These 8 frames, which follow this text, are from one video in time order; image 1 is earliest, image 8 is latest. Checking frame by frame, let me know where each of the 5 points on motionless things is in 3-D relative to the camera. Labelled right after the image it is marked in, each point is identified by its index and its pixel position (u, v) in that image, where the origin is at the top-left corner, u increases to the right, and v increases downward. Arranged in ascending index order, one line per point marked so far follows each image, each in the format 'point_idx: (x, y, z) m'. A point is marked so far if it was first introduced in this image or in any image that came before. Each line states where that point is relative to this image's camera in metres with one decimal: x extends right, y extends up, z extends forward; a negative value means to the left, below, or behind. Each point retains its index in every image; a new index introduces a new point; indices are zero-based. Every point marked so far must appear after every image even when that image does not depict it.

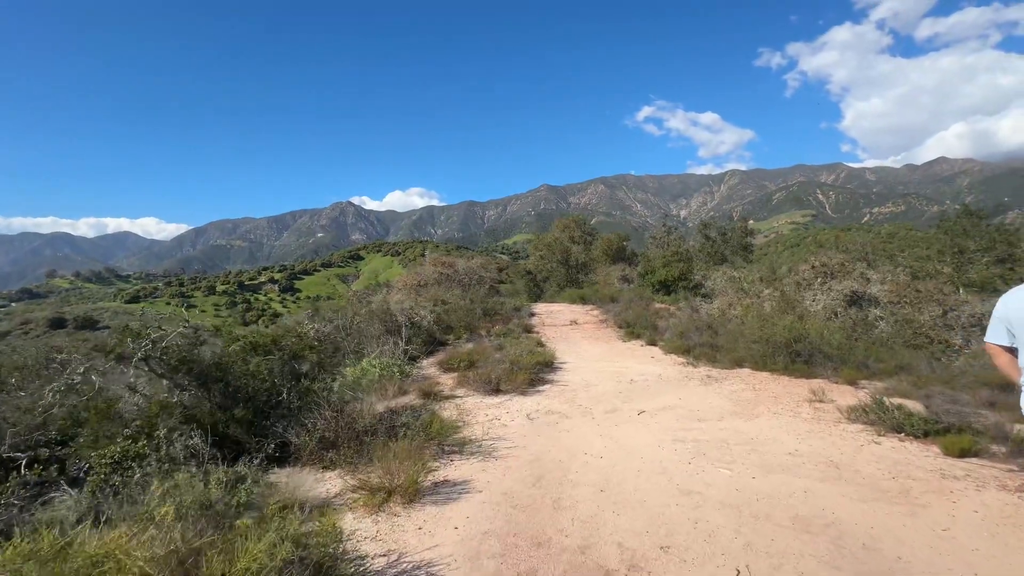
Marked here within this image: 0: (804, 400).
0: (+6.1, -2.3, +10.1) m
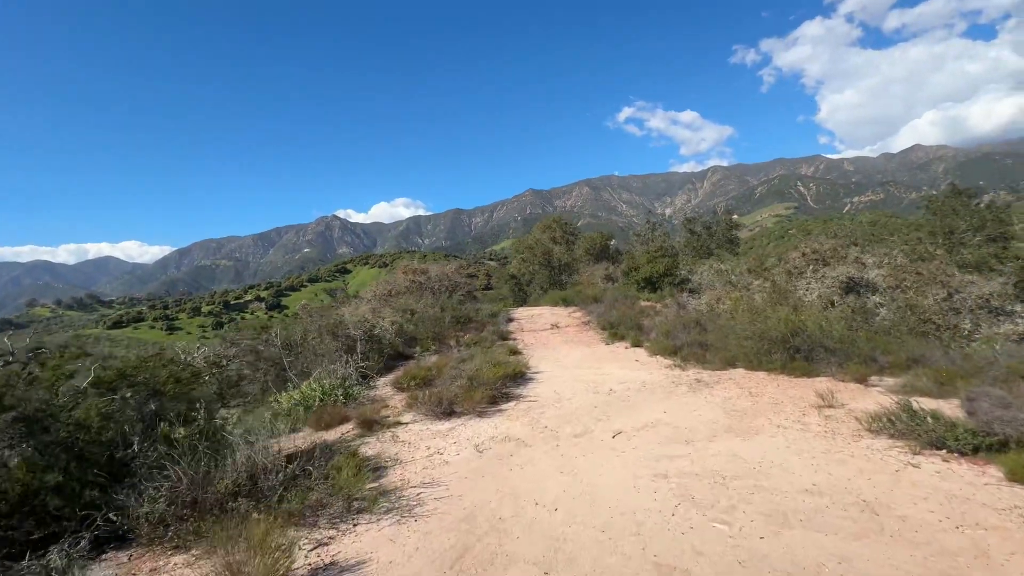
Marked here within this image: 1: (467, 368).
0: (+5.2, -2.1, +8.5) m
1: (-1.2, -2.0, +12.3) m
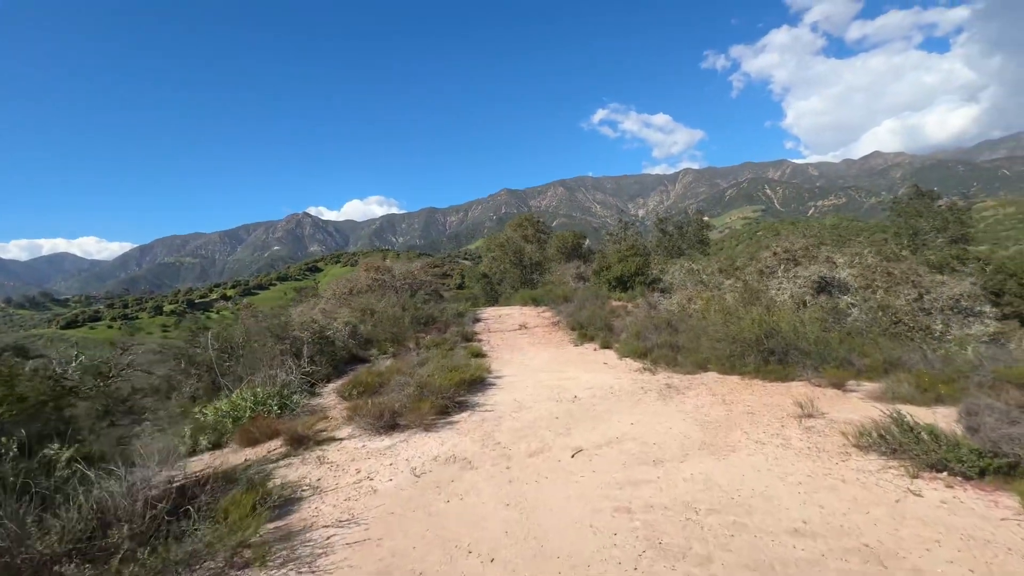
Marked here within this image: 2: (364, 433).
0: (+4.4, -2.1, +7.8) m
1: (-2.2, -2.0, +11.2) m
2: (-2.5, -2.4, +8.1) m
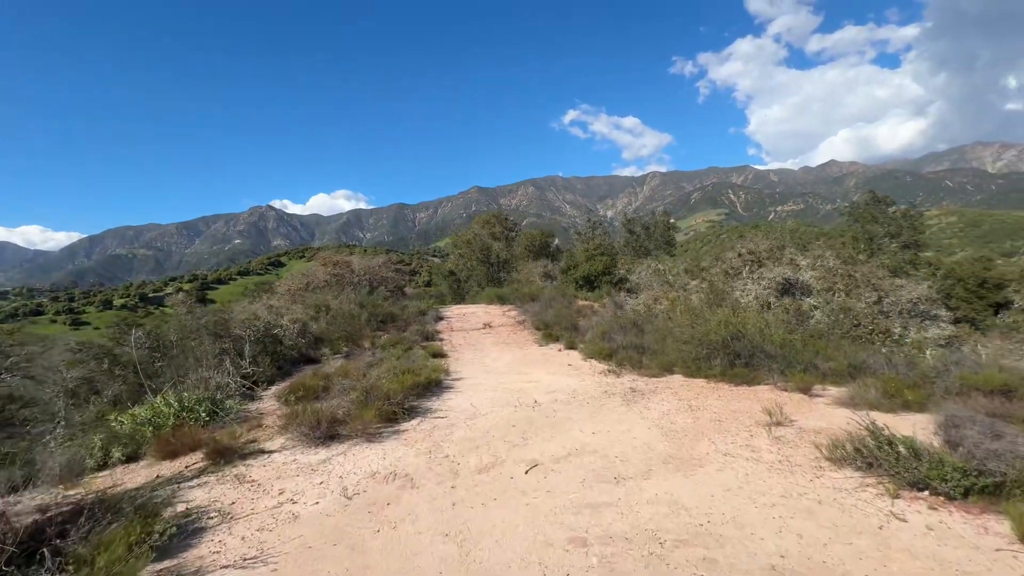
0: (+3.7, -2.1, +7.4) m
1: (-3.1, -1.9, +10.4) m
2: (-3.2, -2.3, +7.3) m
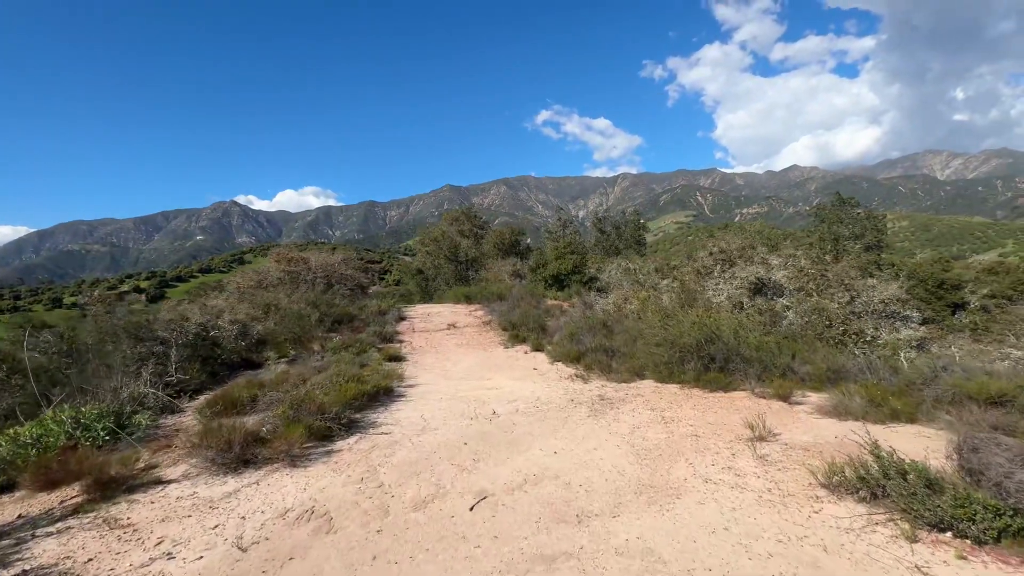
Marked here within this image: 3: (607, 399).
0: (+3.0, -2.1, +6.5) m
1: (-3.9, -1.8, +9.2) m
2: (-3.9, -2.3, +6.1) m
3: (+1.9, -2.2, +9.5) m
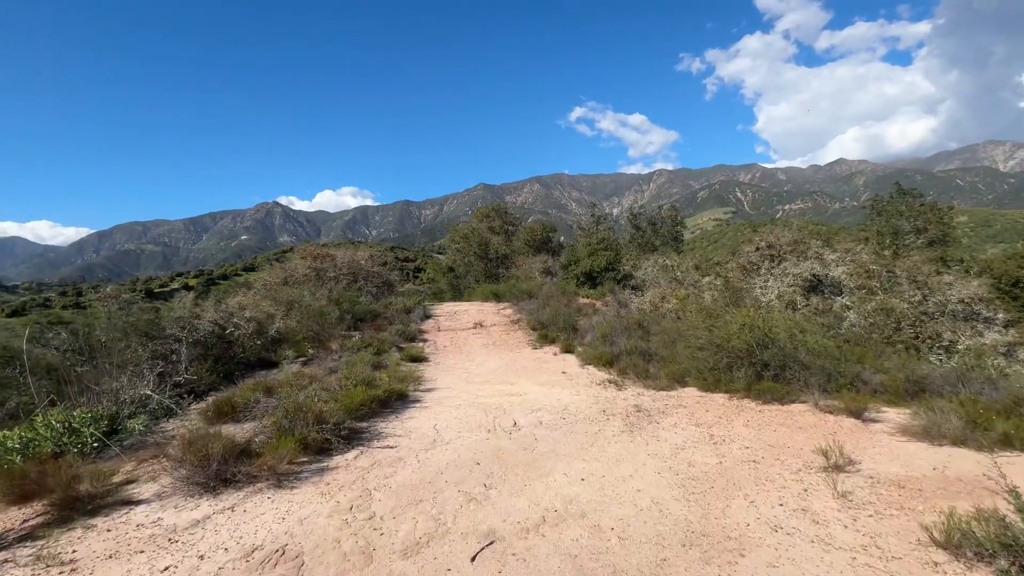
0: (+3.2, -2.0, +5.3) m
1: (-3.5, -1.8, +8.4) m
2: (-3.7, -2.2, +5.3) m
3: (+2.3, -2.1, +8.3) m
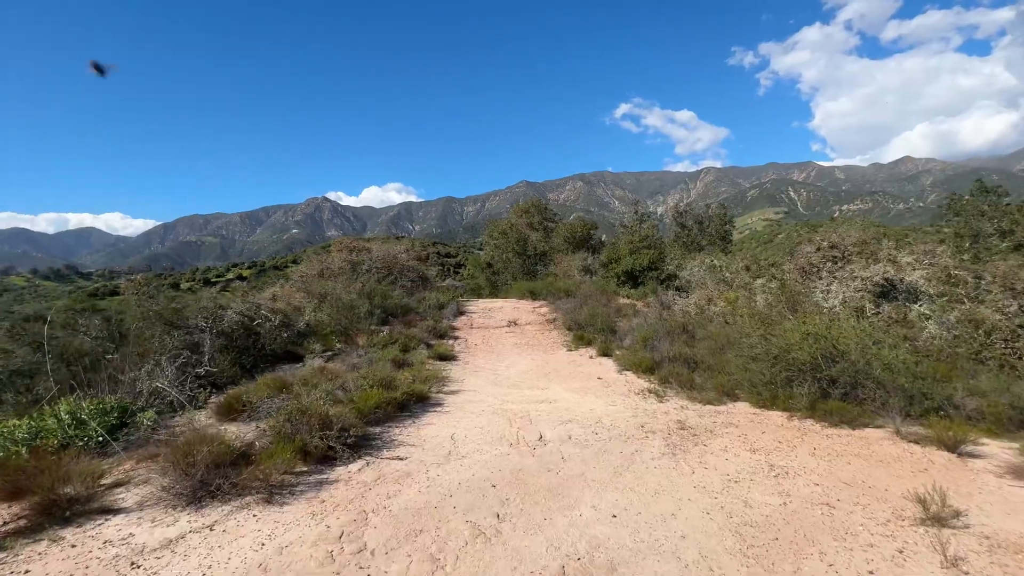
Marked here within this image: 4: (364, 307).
0: (+3.4, -2.1, +4.3) m
1: (-3.1, -1.6, +7.9) m
2: (-3.5, -2.1, +4.8) m
3: (+2.7, -2.1, +7.3) m
4: (-5.0, -0.7, +16.6) m
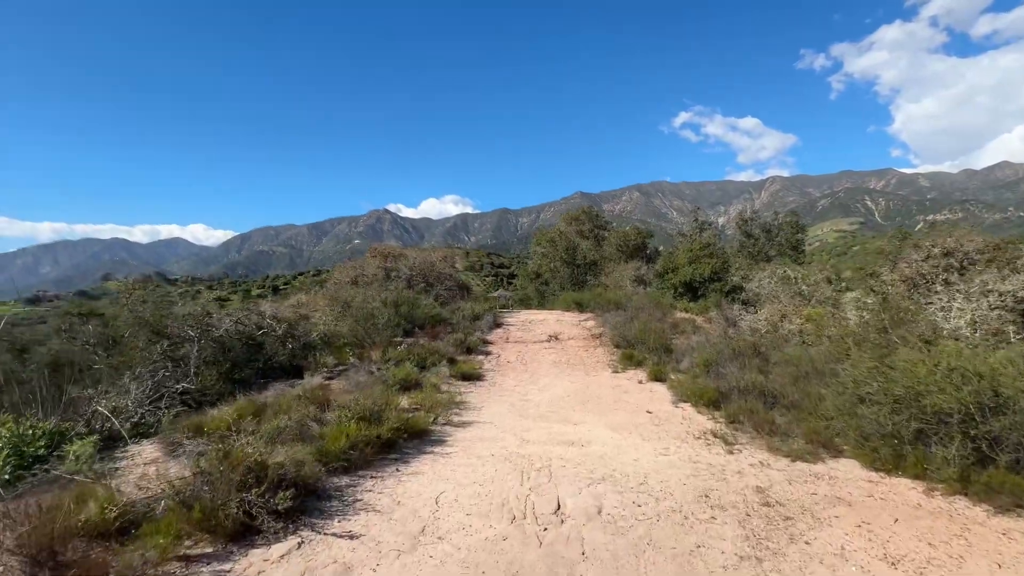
0: (+3.1, -2.1, +1.9) m
1: (-2.9, -1.7, +6.2) m
2: (-3.6, -2.1, +3.2) m
3: (+2.7, -2.2, +5.0) m
4: (-3.9, -0.9, +15.1) m
